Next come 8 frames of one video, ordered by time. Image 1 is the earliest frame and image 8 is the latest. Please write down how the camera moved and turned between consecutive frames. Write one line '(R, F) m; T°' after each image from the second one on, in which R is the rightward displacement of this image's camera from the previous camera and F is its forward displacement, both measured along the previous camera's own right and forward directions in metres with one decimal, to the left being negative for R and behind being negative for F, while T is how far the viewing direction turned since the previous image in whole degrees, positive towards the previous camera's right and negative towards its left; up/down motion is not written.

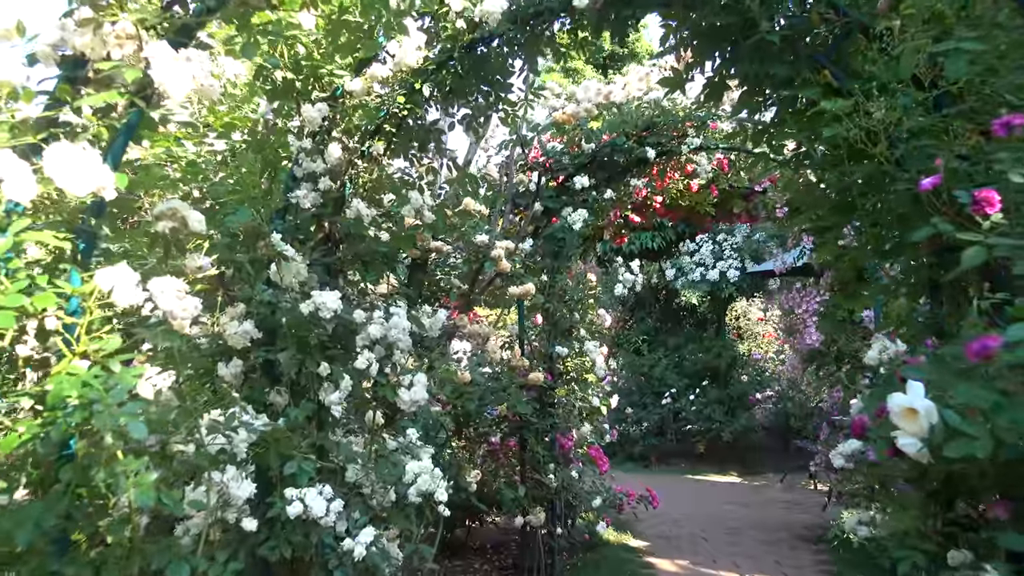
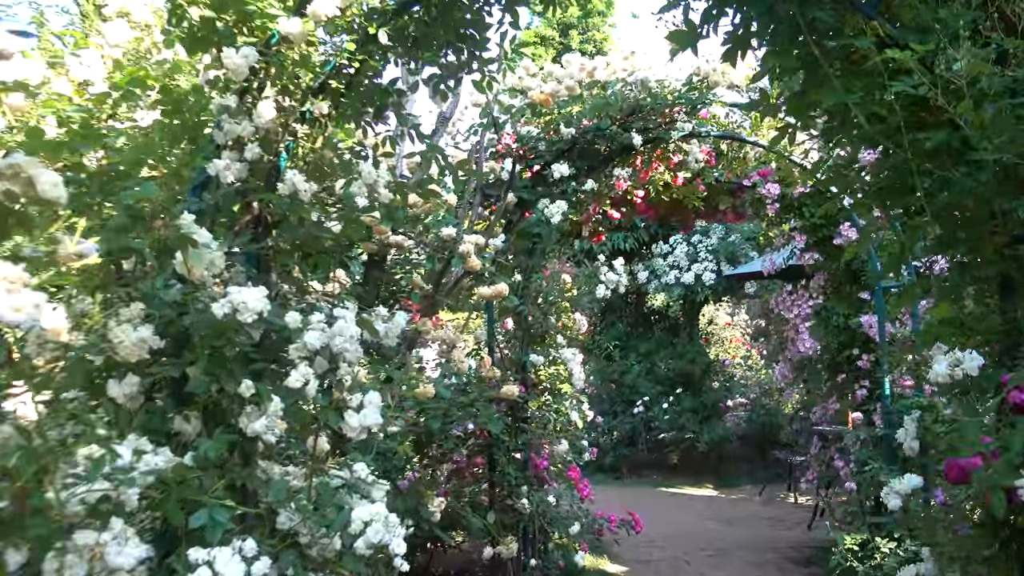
(0.0, +0.4) m; +3°
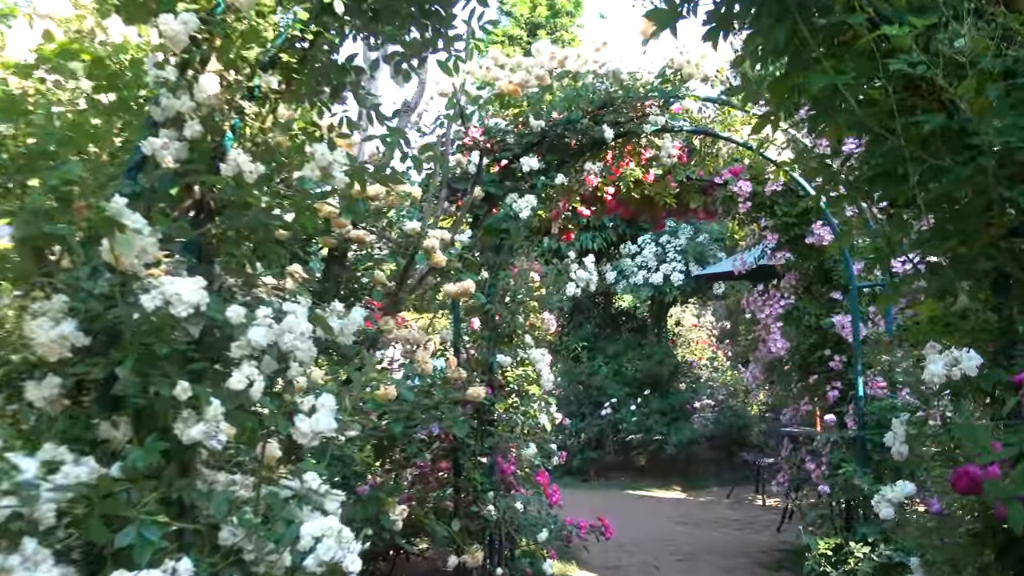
(0.0, +0.1) m; +2°
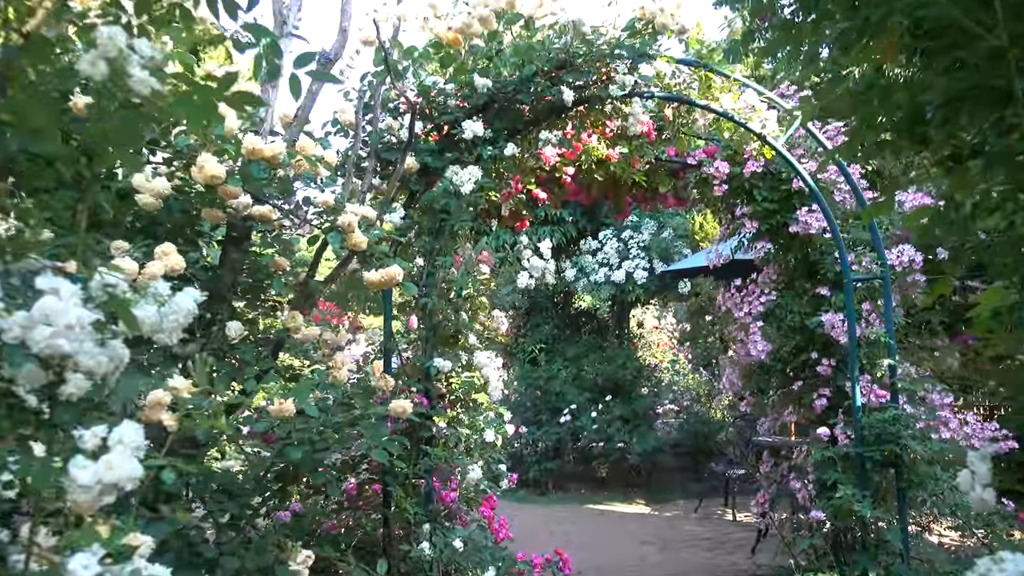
(+0.1, +0.5) m; +3°
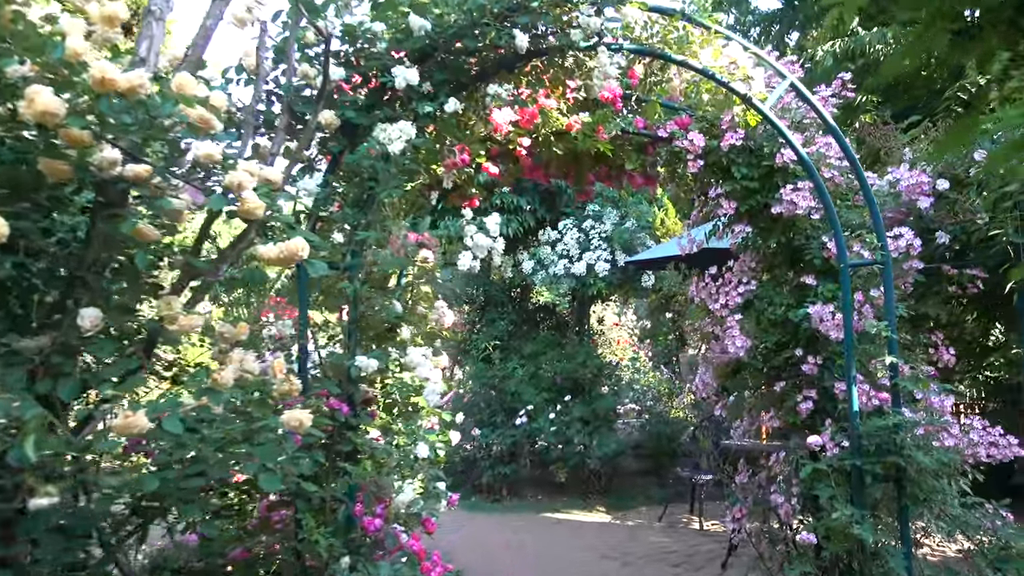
(0.0, +0.4) m; +3°
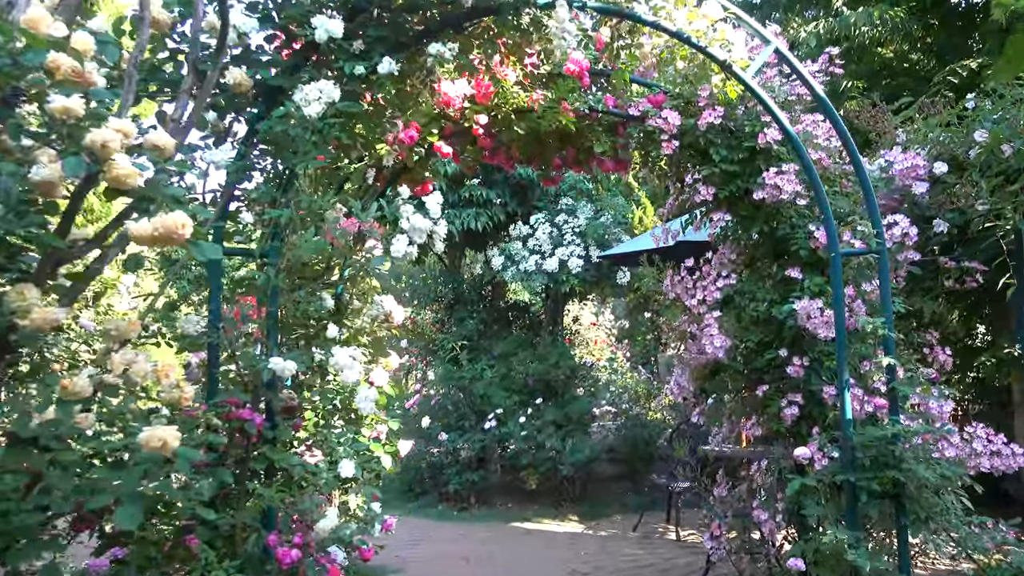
(+0.1, +0.3) m; +1°
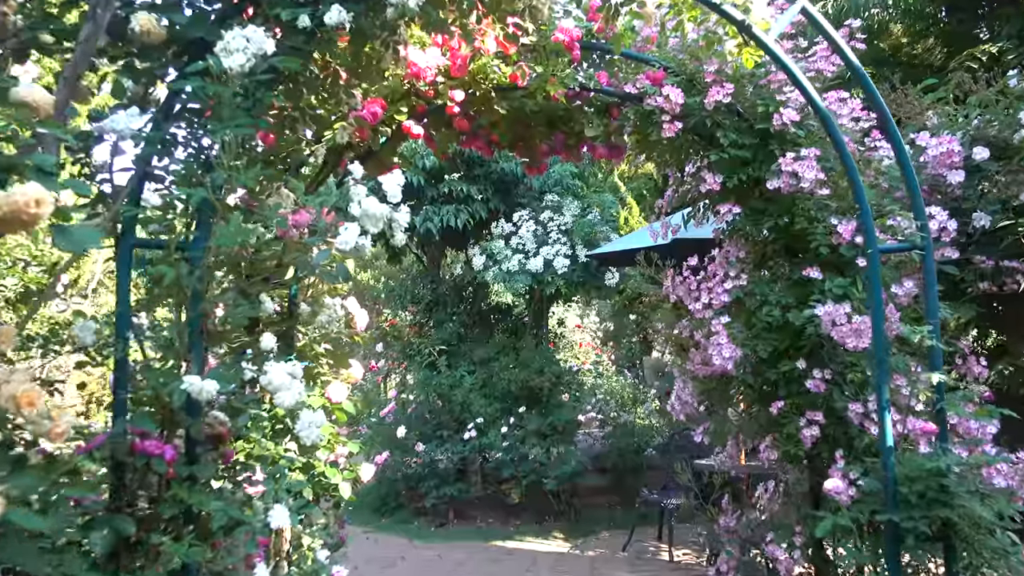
(0.0, +0.3) m; +1°
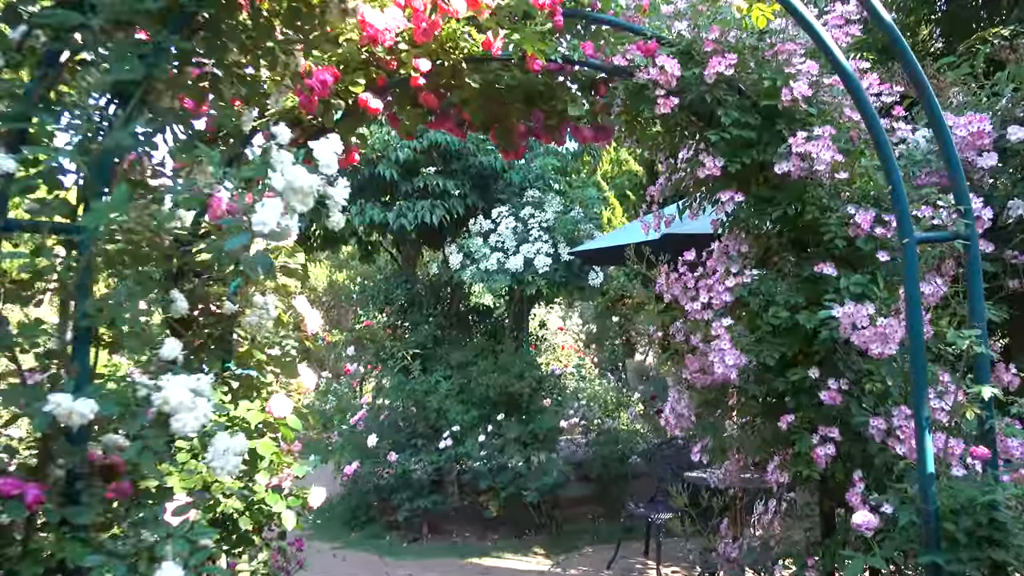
(0.0, +0.3) m; +1°
